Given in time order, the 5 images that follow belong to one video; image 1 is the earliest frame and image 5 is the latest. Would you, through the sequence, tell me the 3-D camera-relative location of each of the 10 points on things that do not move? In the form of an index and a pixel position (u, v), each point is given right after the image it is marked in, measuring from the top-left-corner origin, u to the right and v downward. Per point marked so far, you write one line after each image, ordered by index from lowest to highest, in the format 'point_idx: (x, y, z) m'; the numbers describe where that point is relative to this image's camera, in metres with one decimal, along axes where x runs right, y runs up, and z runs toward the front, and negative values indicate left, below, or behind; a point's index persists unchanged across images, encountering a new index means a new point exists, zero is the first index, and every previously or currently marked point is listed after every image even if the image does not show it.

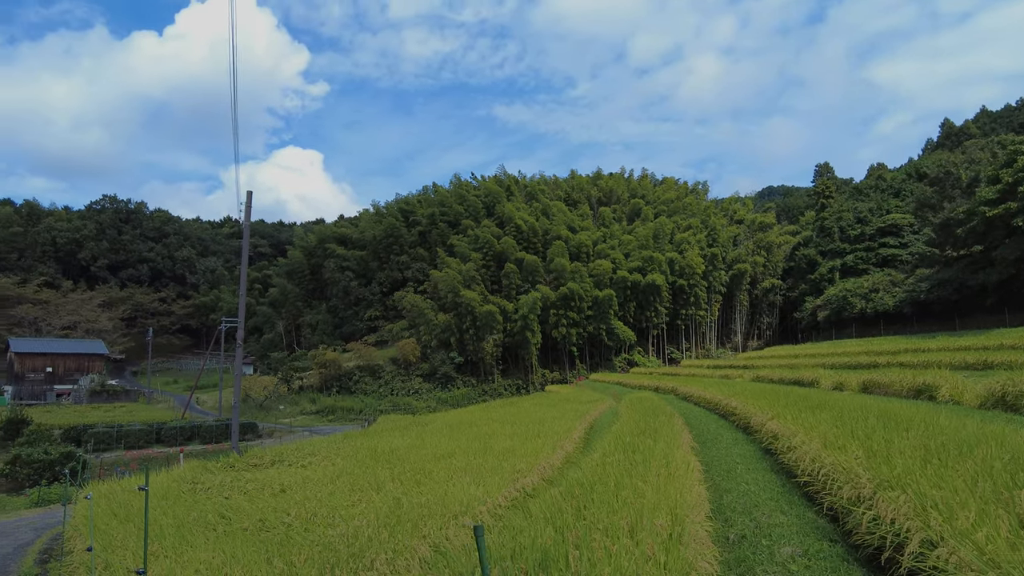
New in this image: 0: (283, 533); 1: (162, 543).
0: (-1.3, -1.4, +3.8) m
1: (-1.9, -1.4, +3.5) m
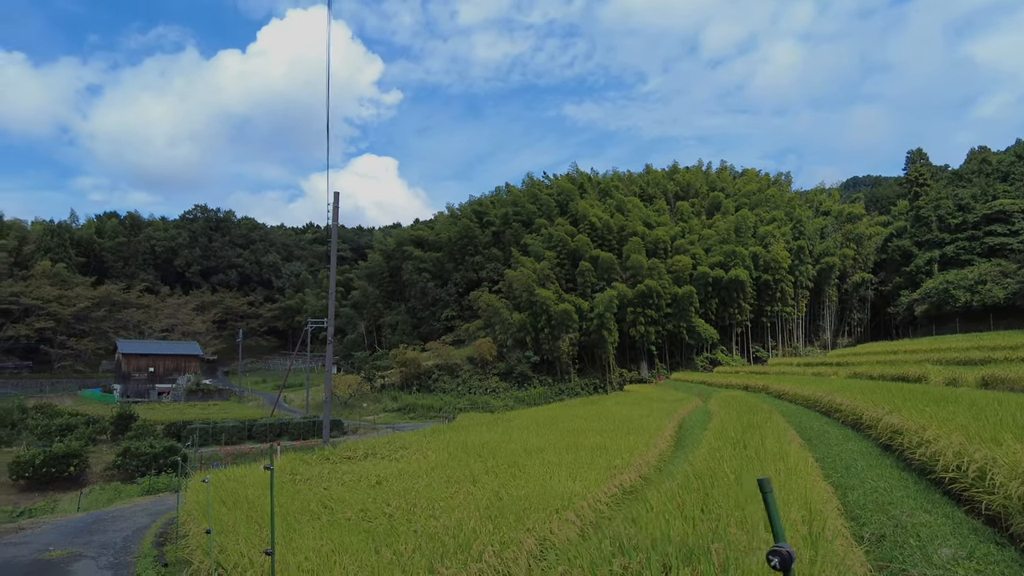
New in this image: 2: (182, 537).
0: (-0.7, -1.3, +3.8) m
1: (-1.3, -1.3, +3.6) m
2: (-2.1, -1.6, +4.3) m
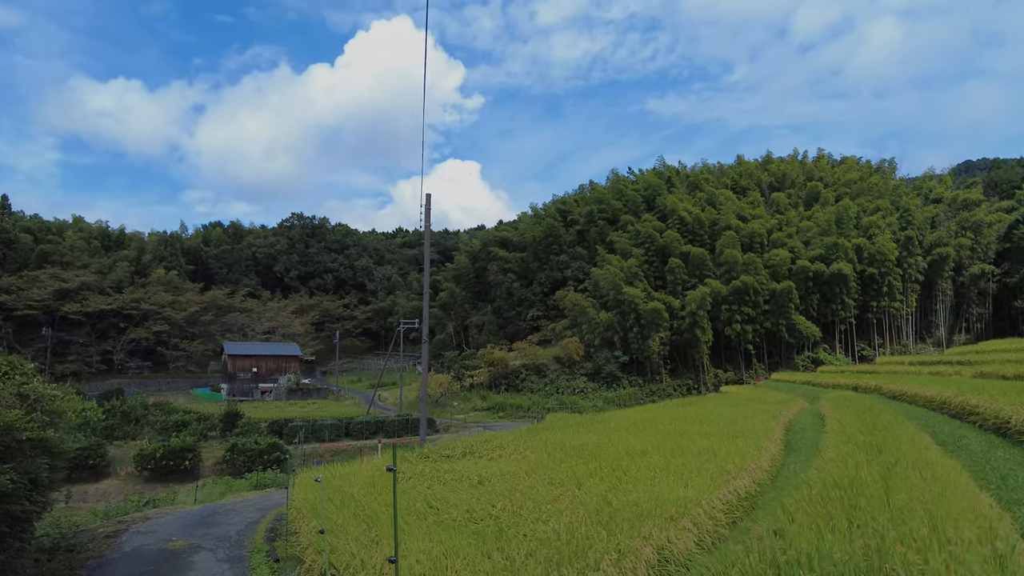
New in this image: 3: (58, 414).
0: (-0.1, -1.3, +3.7) m
1: (-0.7, -1.3, +3.5) m
2: (-1.4, -1.6, +4.4) m
3: (-3.8, -1.0, +5.5) m
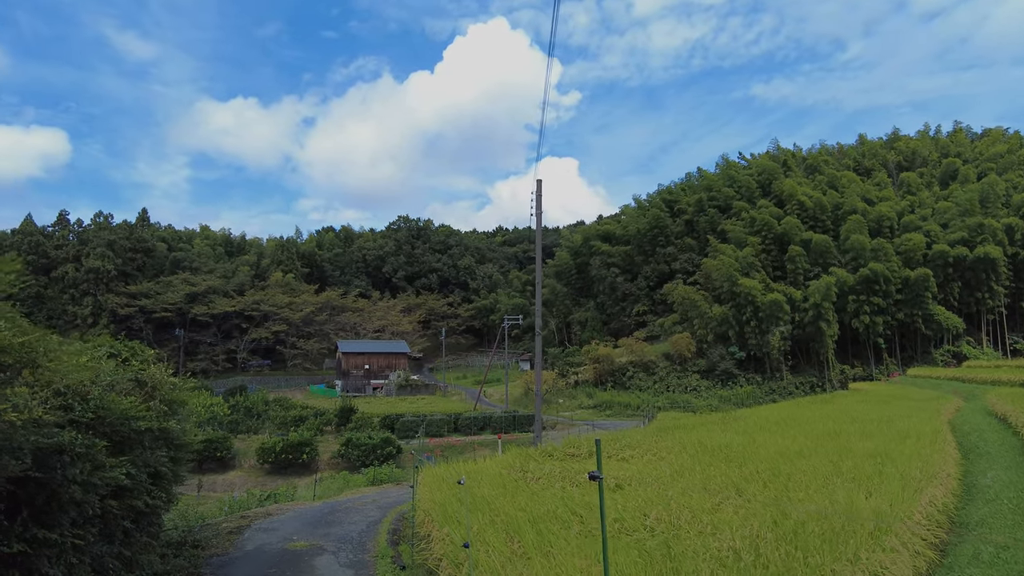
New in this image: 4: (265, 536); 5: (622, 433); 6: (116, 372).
0: (+0.7, -1.2, +3.1) m
1: (0.0, -1.1, +3.0) m
2: (-0.6, -1.5, +4.0) m
3: (-2.7, -1.0, +5.5) m
4: (-2.2, -2.2, +5.8) m
5: (+1.2, -1.7, +7.6) m
6: (-2.9, -0.6, +4.8) m
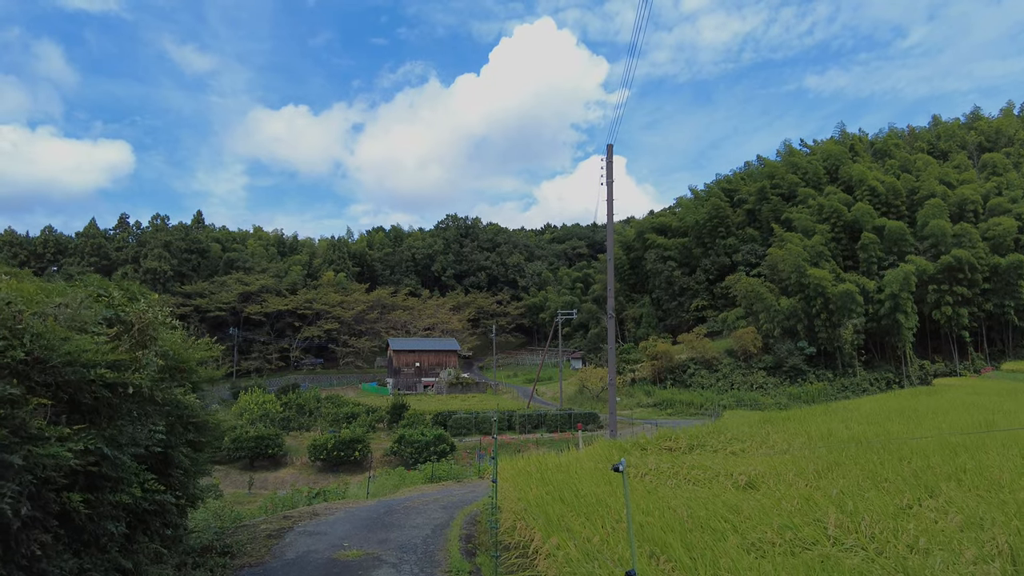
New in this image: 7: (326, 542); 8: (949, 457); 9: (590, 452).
0: (+1.1, -0.9, +2.1) m
1: (+0.5, -0.8, +2.1) m
2: (0.0, -1.2, +3.1) m
3: (-2.1, -0.7, +4.7) m
4: (-1.5, -1.9, +5.0) m
5: (+2.0, -1.4, +6.6) m
6: (-2.3, -0.4, +4.1) m
7: (-1.4, -1.9, +4.9) m
8: (+2.6, -1.0, +3.9) m
9: (+0.6, -1.2, +4.9) m
